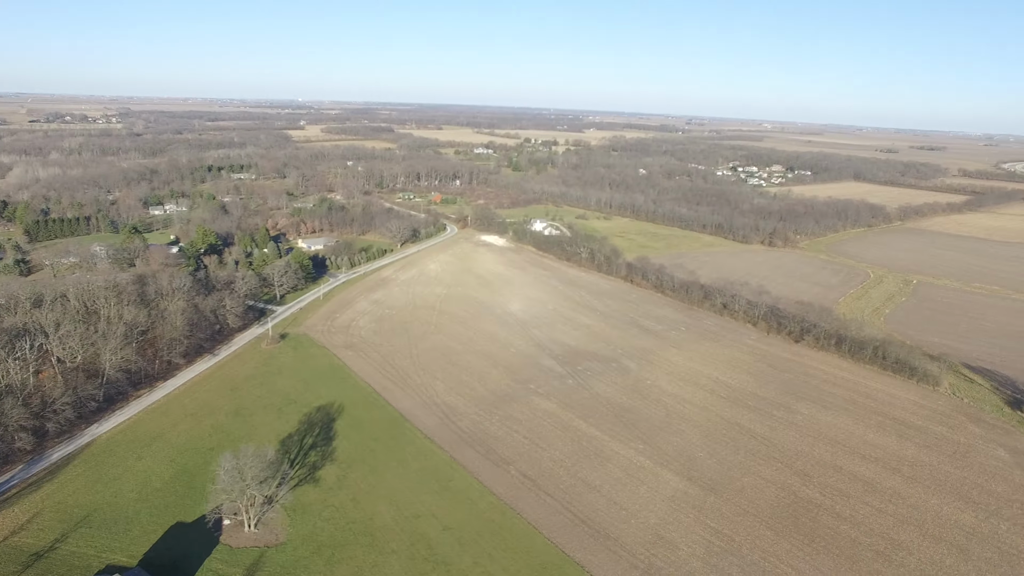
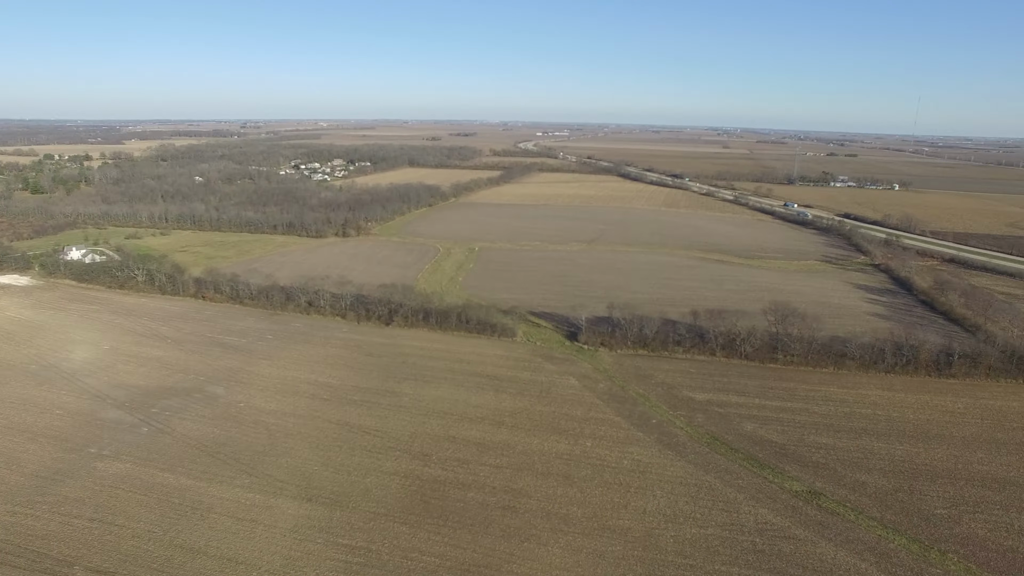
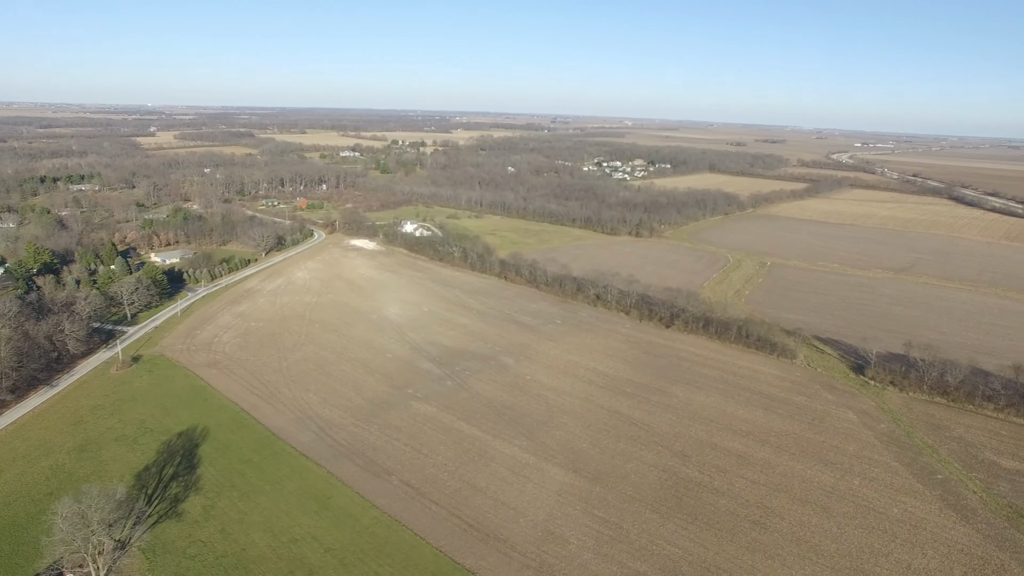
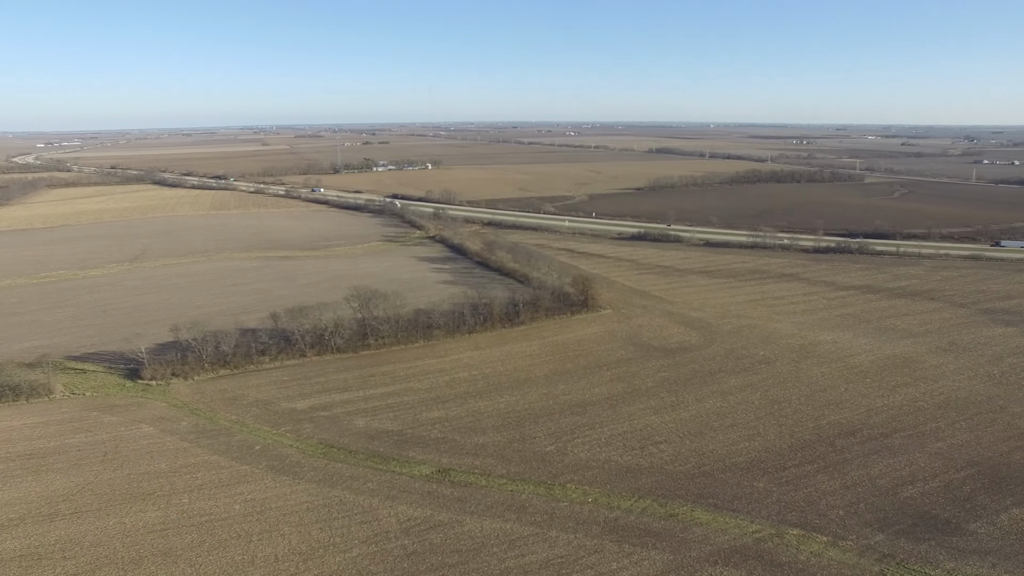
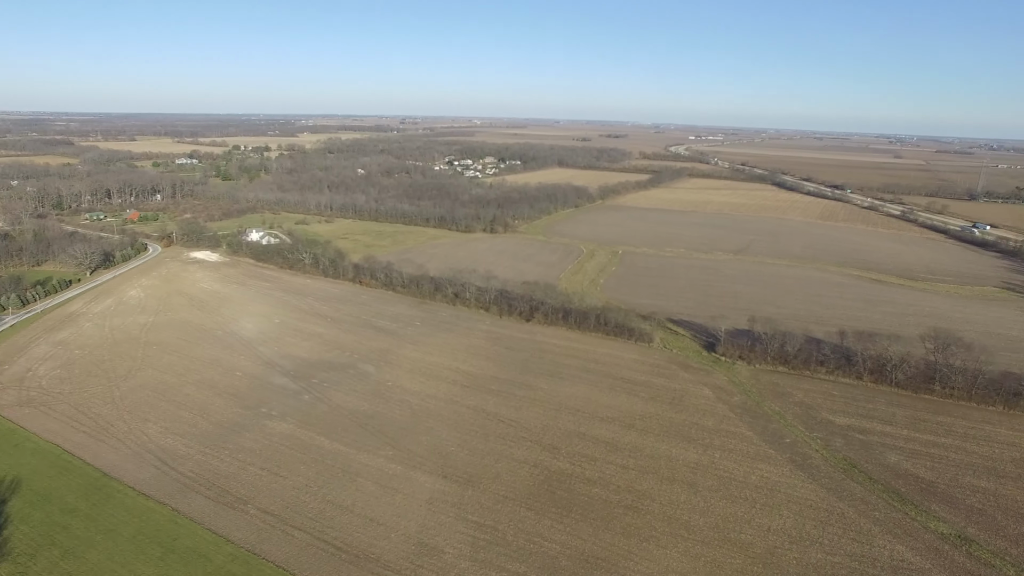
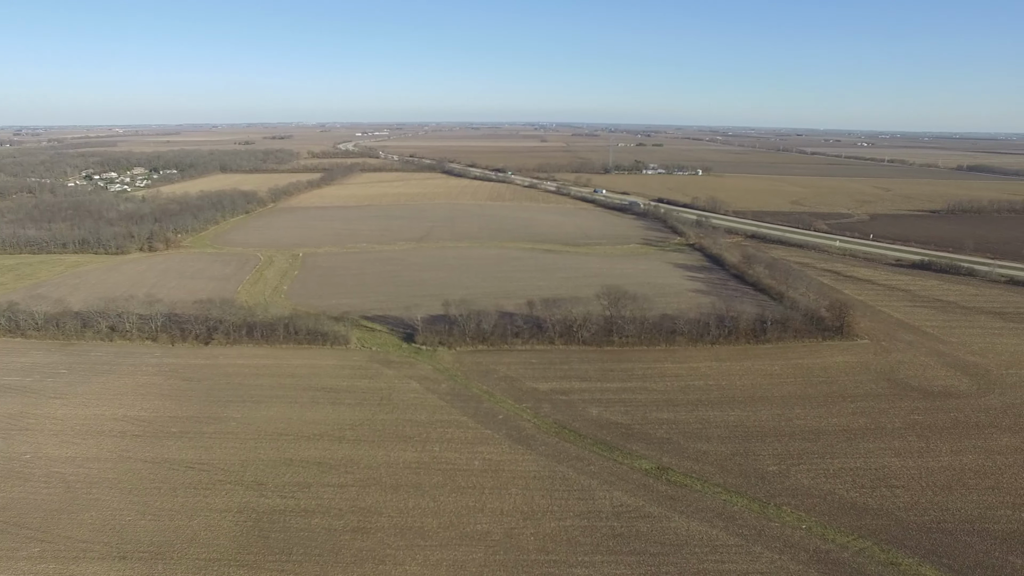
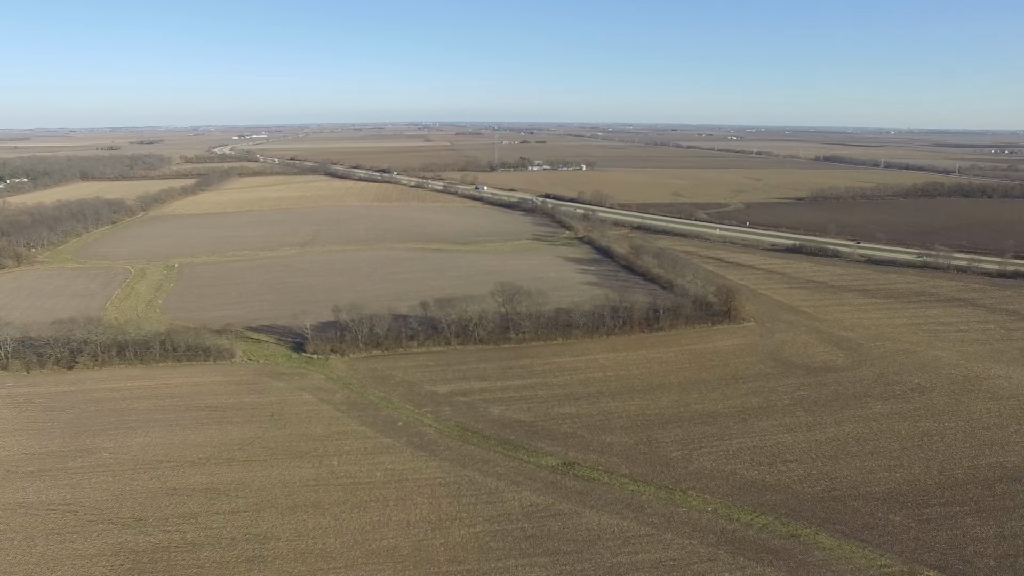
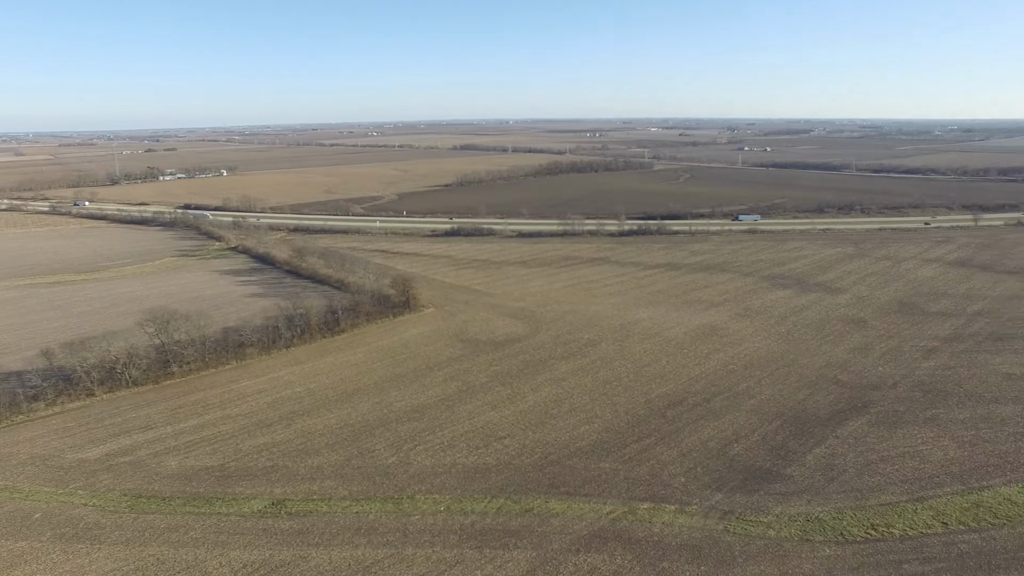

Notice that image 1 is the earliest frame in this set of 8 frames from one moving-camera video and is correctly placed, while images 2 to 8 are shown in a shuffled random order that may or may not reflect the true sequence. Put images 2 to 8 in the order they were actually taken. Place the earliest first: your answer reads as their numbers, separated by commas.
3, 5, 2, 6, 7, 4, 8
